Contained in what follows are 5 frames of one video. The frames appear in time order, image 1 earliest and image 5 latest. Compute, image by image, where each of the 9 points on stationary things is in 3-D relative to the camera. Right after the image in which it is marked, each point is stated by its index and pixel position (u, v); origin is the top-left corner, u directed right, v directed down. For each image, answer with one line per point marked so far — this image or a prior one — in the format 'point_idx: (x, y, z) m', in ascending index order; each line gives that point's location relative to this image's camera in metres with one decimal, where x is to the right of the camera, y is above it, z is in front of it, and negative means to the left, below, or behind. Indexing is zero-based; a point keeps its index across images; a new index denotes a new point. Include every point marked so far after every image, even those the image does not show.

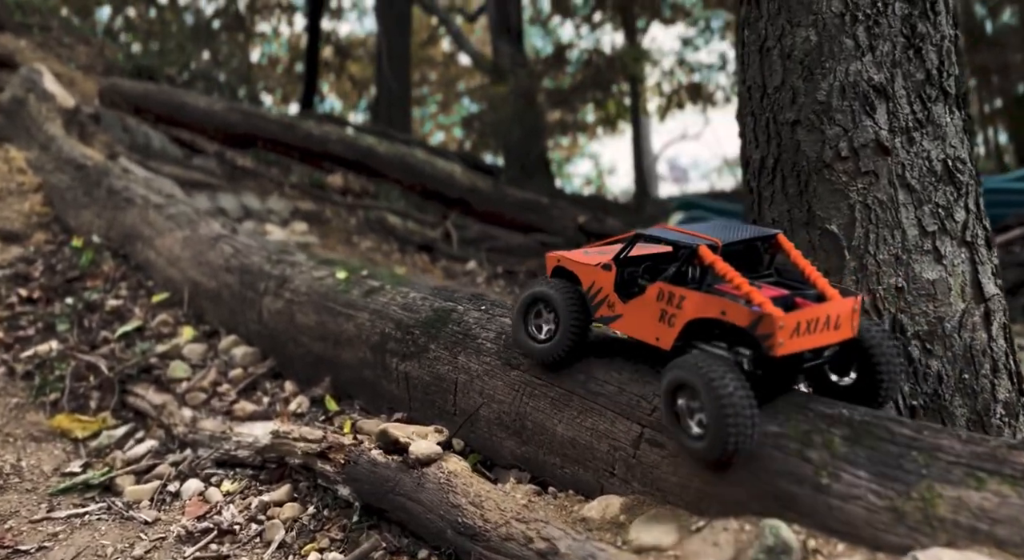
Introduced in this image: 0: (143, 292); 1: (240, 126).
0: (-2.8, -0.1, +6.3) m
1: (-4.3, +2.3, +12.6) m
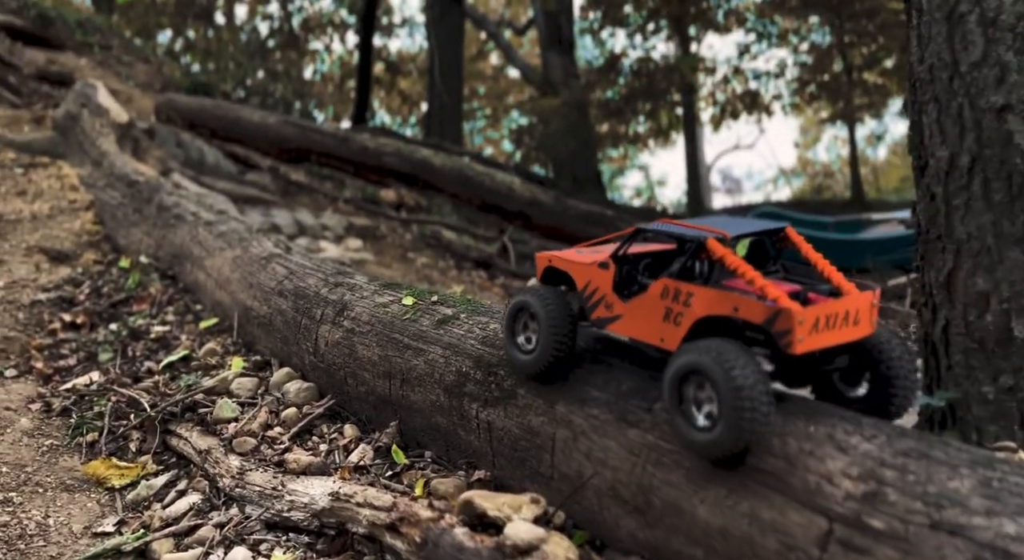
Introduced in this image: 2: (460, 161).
0: (-2.3, -0.3, +5.8) m
1: (-3.3, +2.1, +12.2) m
2: (-0.9, +1.7, +11.8) m
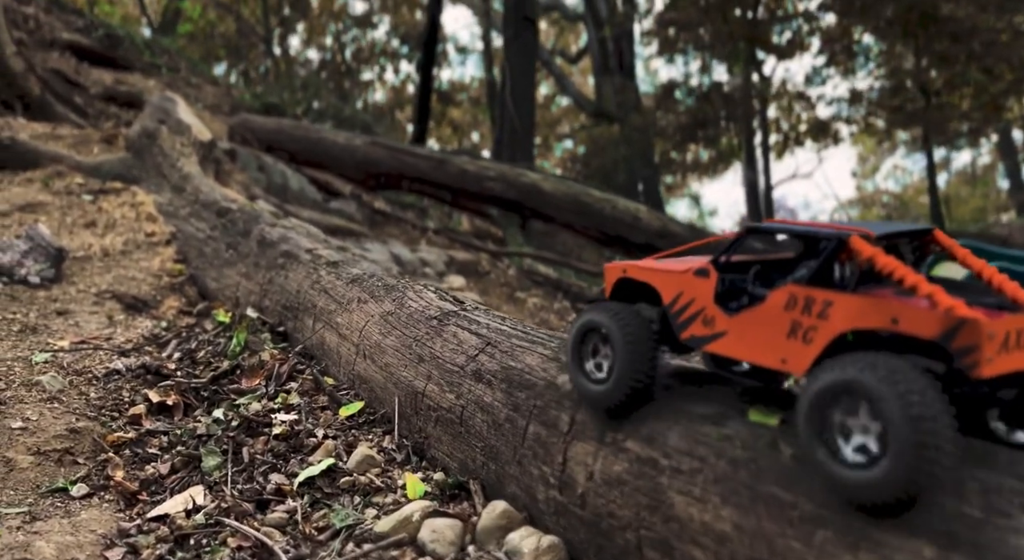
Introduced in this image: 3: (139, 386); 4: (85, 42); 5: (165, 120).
0: (-0.9, -0.6, +4.1) m
1: (-1.7, +1.5, +10.7) m
2: (+0.8, +1.2, +10.2) m
3: (-2.0, -0.6, +4.4) m
4: (-7.3, +4.1, +14.0) m
5: (-3.7, +1.7, +8.7) m
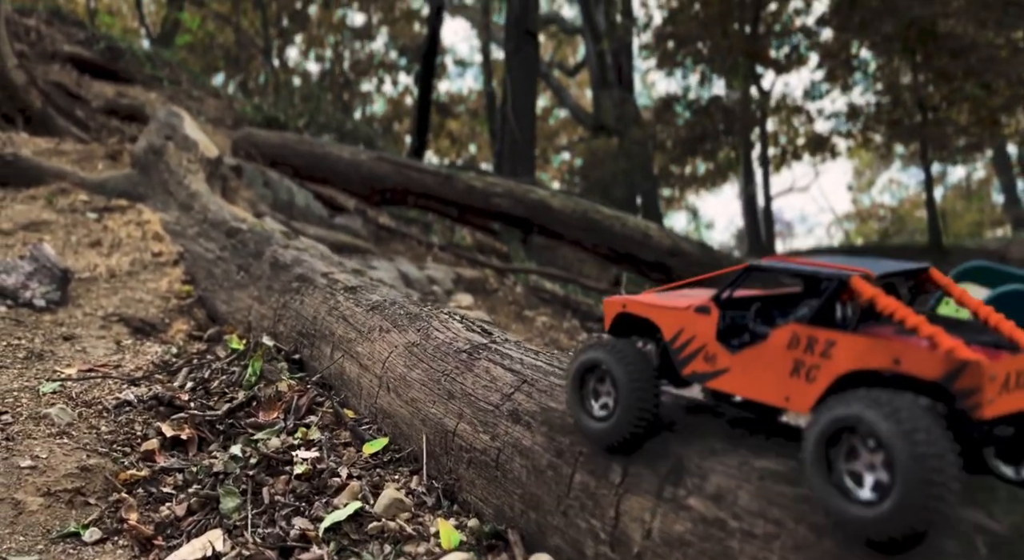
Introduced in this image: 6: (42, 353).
0: (-0.8, -0.7, +4.0) m
1: (-1.5, +1.3, +10.6) m
2: (+0.9, +0.9, +10.0) m
3: (-1.9, -0.7, +4.2) m
4: (-7.1, +3.8, +13.8) m
5: (-3.6, +1.5, +8.5) m
6: (-2.9, -0.4, +5.0) m
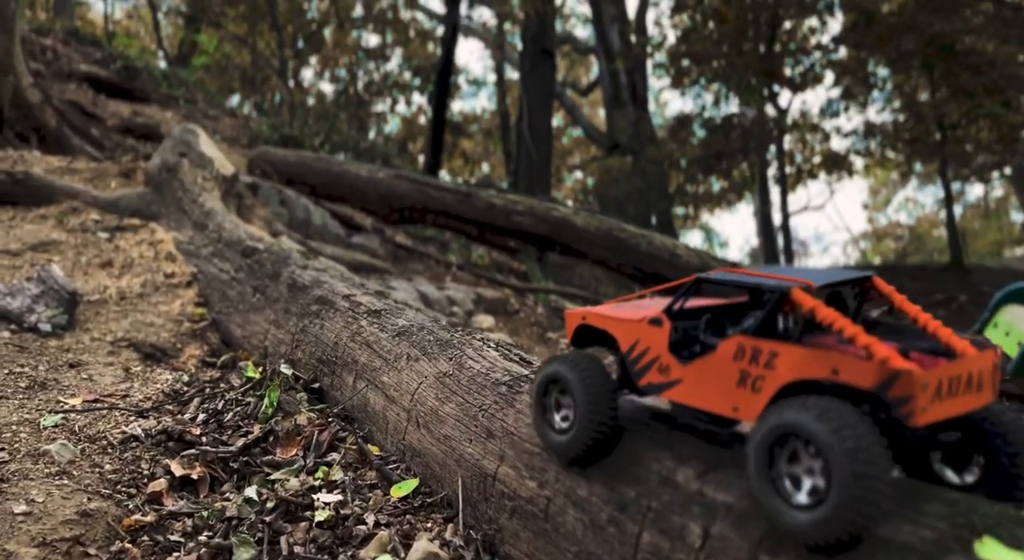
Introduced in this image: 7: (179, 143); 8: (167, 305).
0: (-0.6, -0.9, +3.6) m
1: (-1.2, +1.0, +10.3) m
2: (+1.2, +0.7, +9.7) m
3: (-1.7, -0.8, +3.9) m
4: (-6.8, +3.5, +13.7) m
5: (-3.3, +1.3, +8.3) m
6: (-2.7, -0.6, +4.7) m
7: (-3.5, +1.4, +8.5) m
8: (-2.6, -0.2, +6.2) m
